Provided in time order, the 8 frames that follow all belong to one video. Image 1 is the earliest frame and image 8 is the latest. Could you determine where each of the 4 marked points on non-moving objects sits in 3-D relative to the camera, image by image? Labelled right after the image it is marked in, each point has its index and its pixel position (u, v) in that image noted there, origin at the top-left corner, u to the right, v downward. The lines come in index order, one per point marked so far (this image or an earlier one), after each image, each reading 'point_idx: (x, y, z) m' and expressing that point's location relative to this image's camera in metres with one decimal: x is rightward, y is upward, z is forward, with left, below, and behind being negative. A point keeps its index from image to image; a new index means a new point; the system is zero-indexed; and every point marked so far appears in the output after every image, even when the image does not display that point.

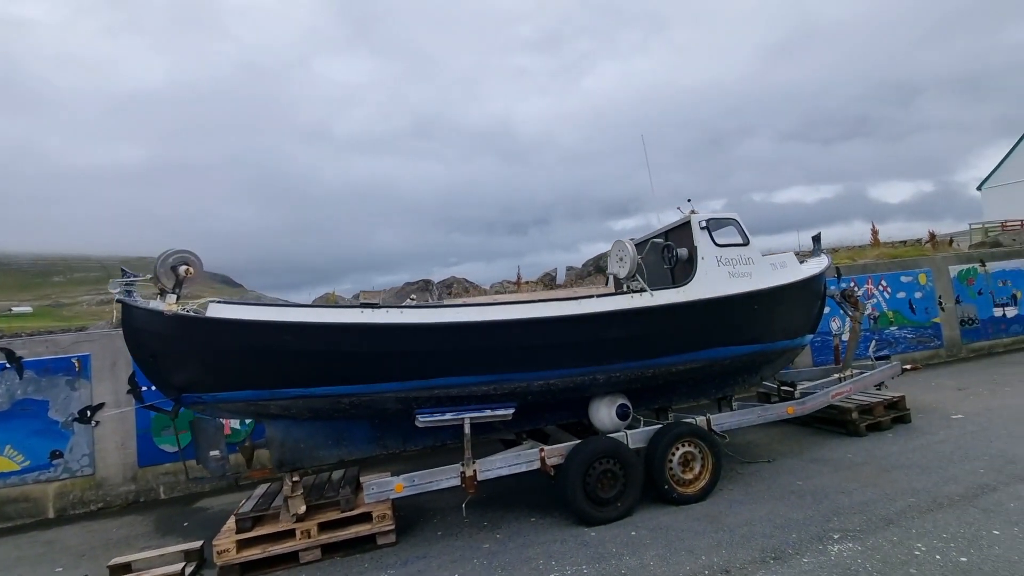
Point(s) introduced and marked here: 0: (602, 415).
0: (+0.9, -1.3, +5.1) m
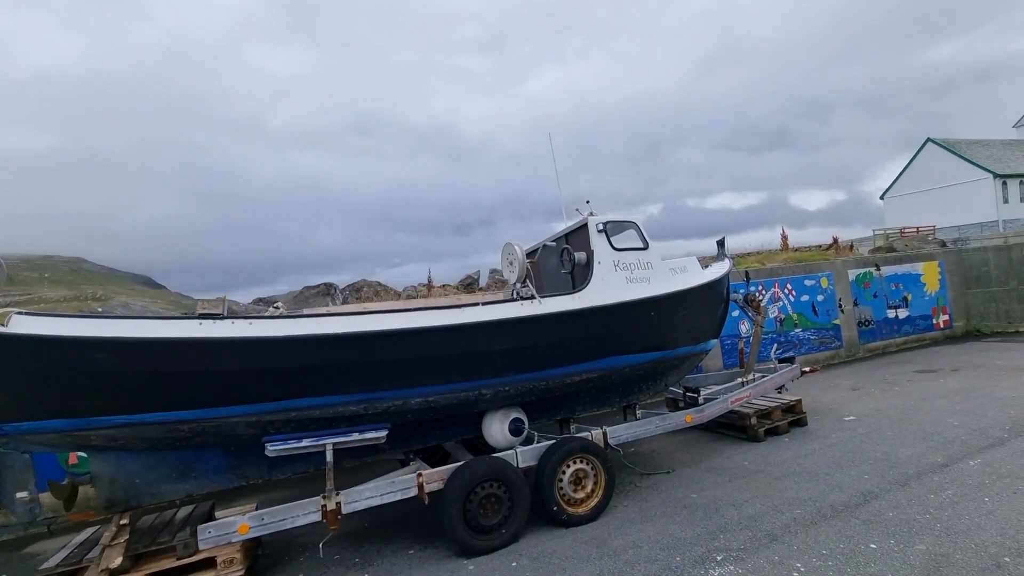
0: (-0.2, -1.4, +4.8) m
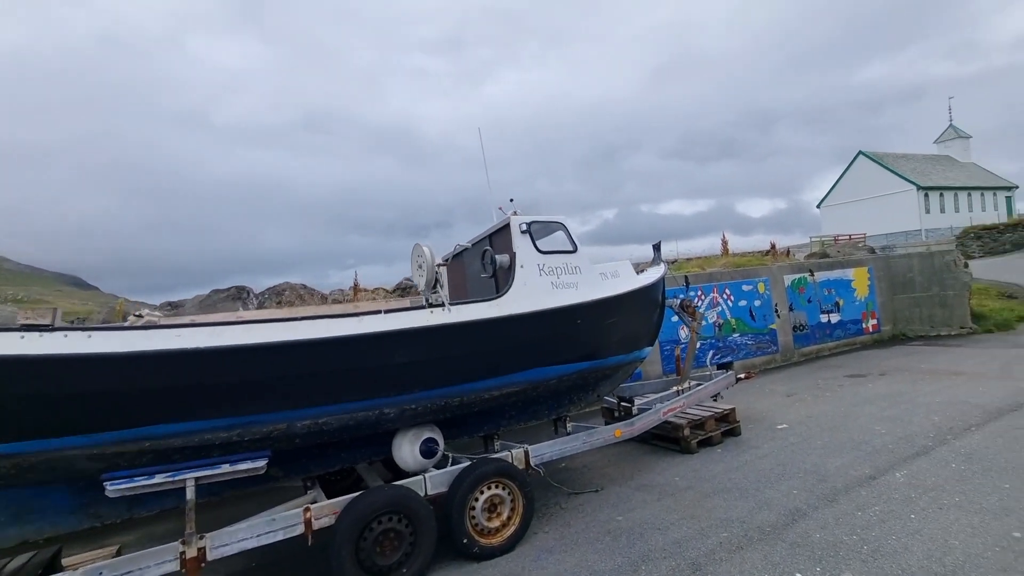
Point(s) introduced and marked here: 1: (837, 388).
0: (-0.9, -1.4, +4.3) m
1: (+5.1, -1.6, +7.8) m
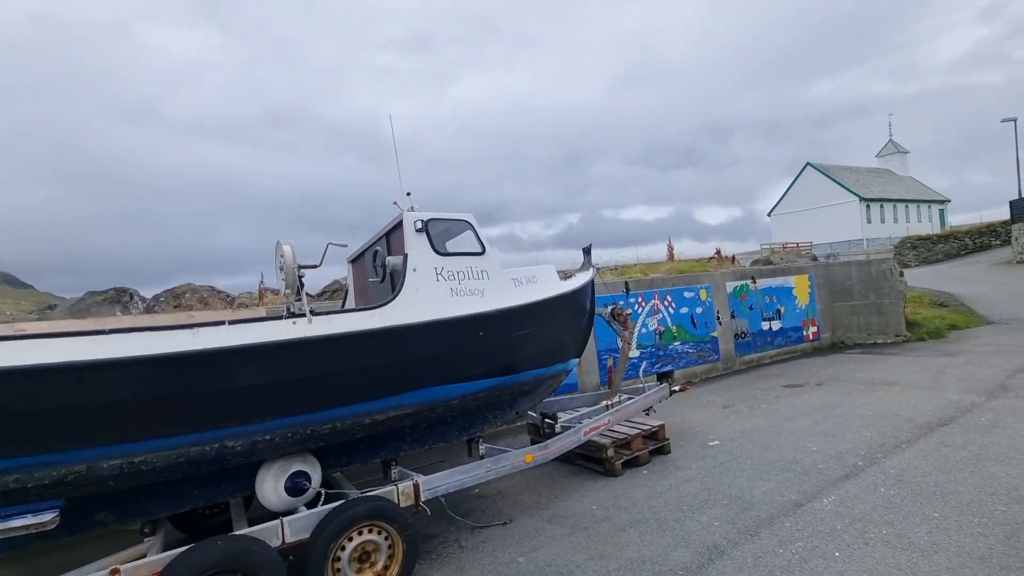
0: (-1.8, -1.5, +3.6) m
1: (+4.0, -1.7, +7.5) m
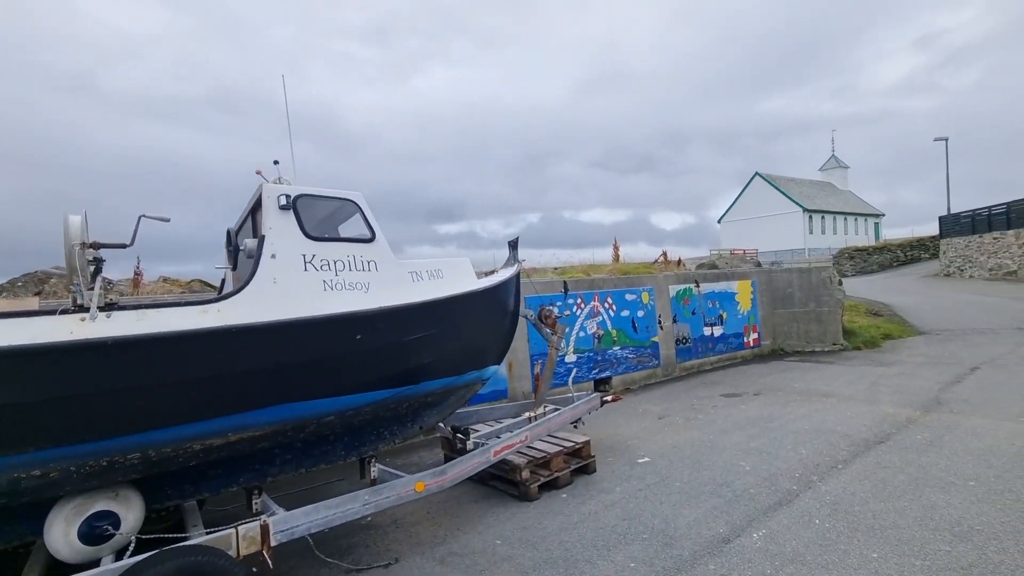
0: (-2.5, -1.4, +2.7) m
1: (+2.9, -1.8, +7.2) m
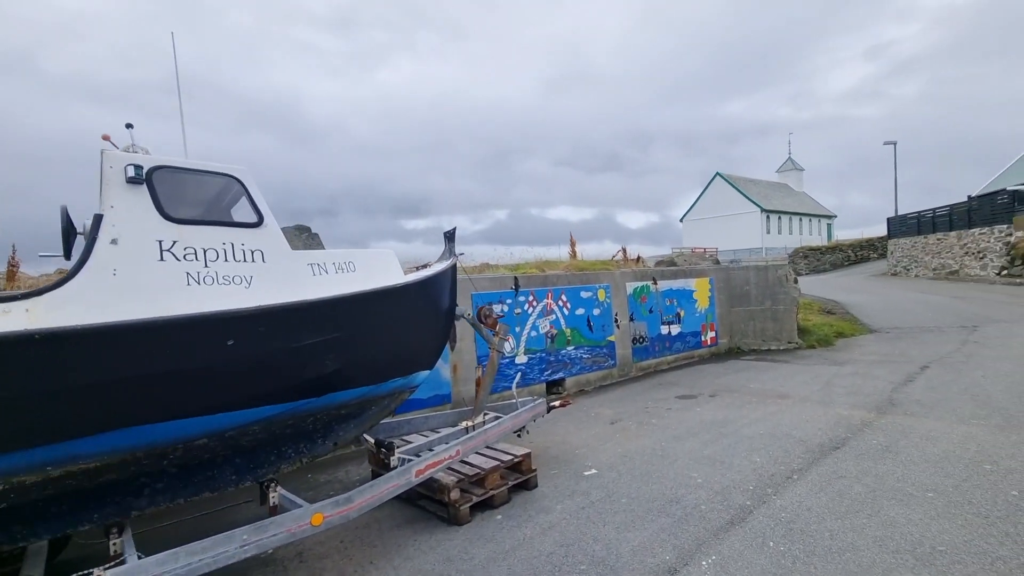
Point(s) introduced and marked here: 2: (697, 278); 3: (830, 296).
0: (-3.0, -1.3, +2.0) m
1: (+2.1, -1.7, +6.8) m
2: (+4.1, +0.2, +10.9) m
3: (+11.9, -0.3, +18.5) m
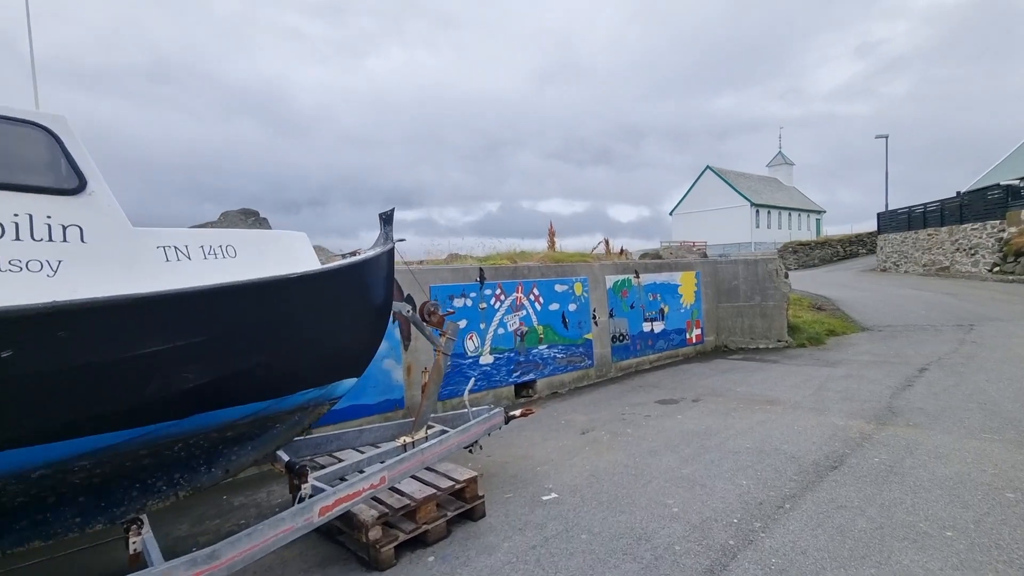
0: (-3.4, -1.3, +1.3) m
1: (+1.6, -1.7, +6.1) m
2: (+3.5, +0.3, +10.2) m
3: (+11.2, -0.1, +18.0) m
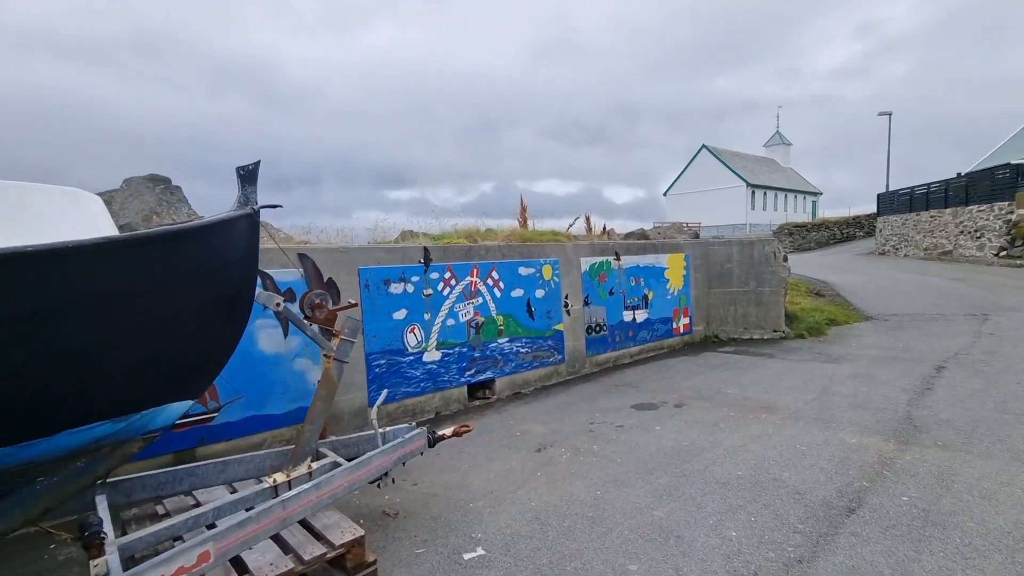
0: (-3.9, -1.3, +0.1) m
1: (+1.0, -1.5, +5.1) m
2: (+2.9, +0.6, +9.1) m
3: (+10.5, +0.4, +17.0) m
